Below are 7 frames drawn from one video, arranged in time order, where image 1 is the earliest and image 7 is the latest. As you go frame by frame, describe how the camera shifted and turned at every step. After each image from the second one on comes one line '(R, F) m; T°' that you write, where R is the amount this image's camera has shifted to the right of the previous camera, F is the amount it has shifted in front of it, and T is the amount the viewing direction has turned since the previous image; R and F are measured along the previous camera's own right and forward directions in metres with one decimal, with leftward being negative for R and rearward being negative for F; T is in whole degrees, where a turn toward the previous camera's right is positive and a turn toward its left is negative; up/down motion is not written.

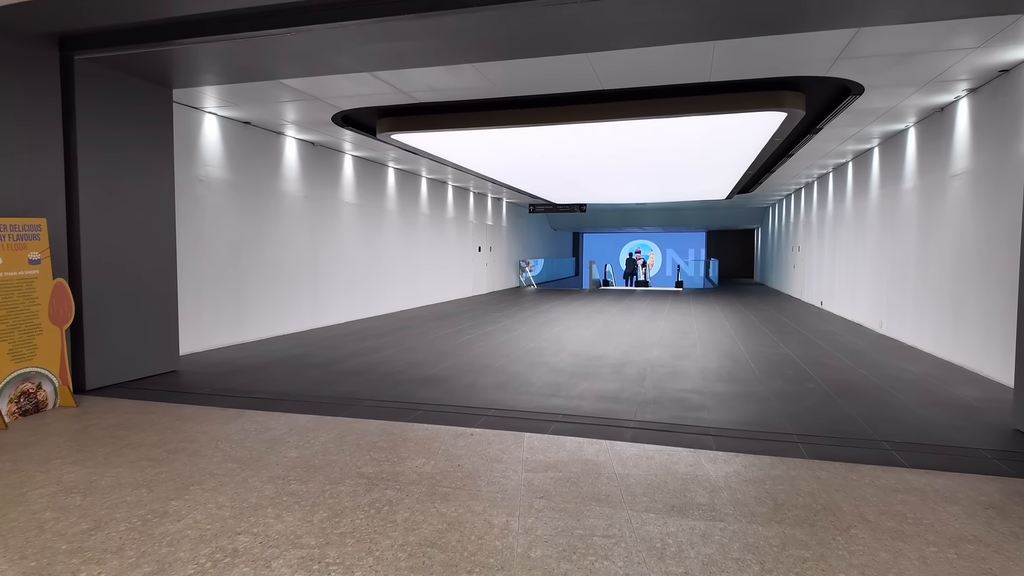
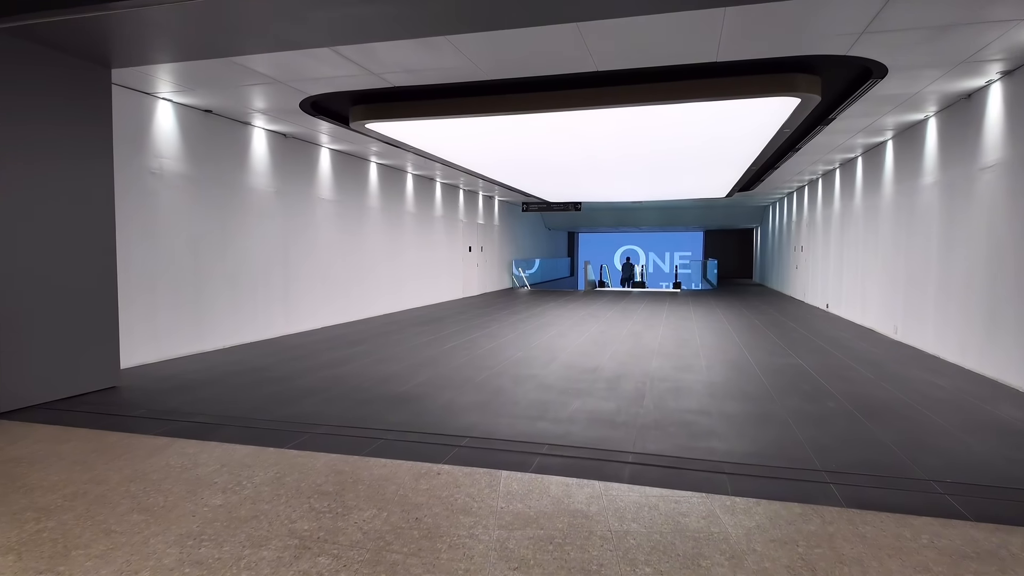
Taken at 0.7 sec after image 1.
(+0.1, +0.6) m; 0°
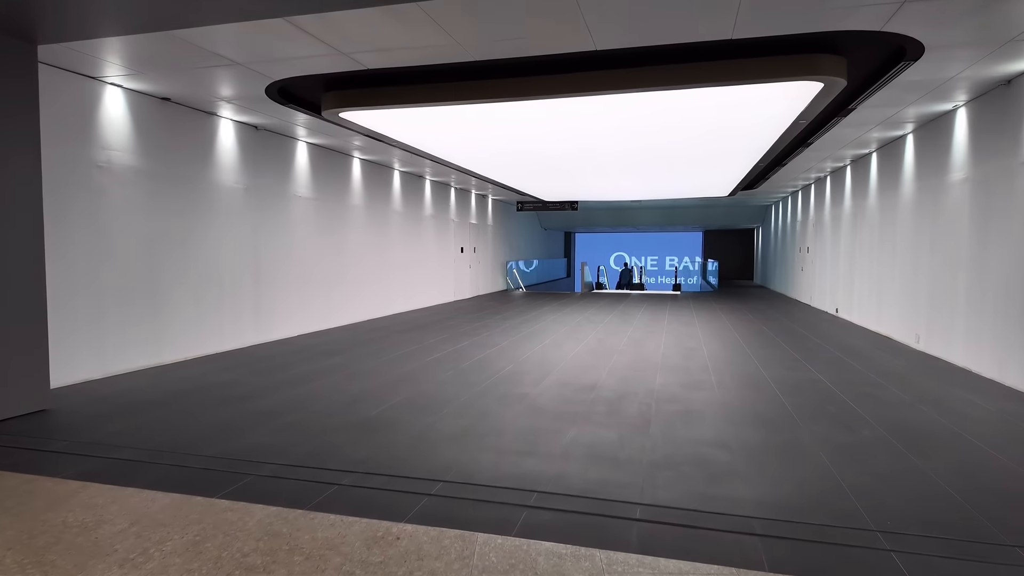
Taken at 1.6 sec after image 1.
(+0.1, +0.6) m; 0°
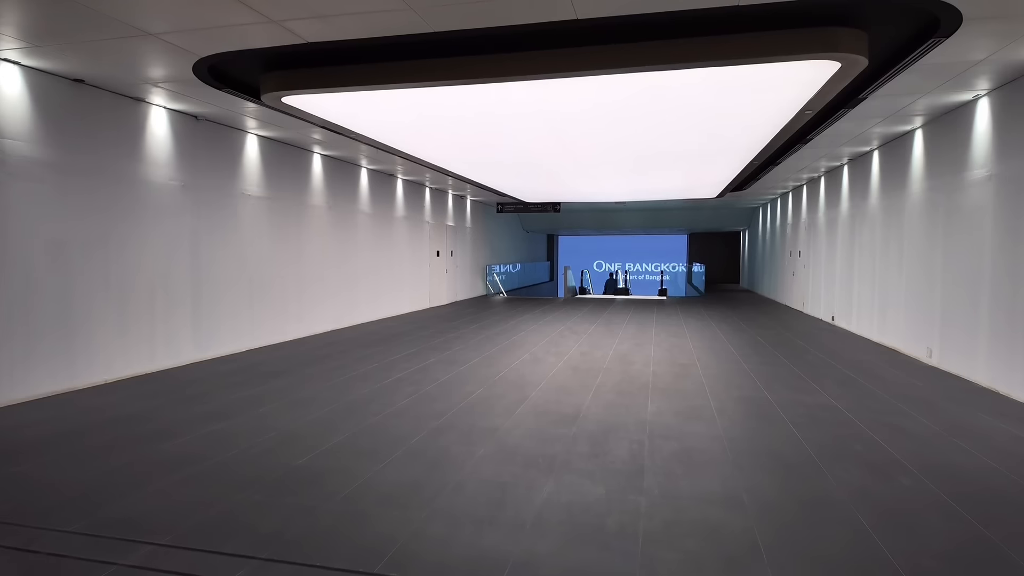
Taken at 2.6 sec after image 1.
(+0.1, +0.8) m; +2°
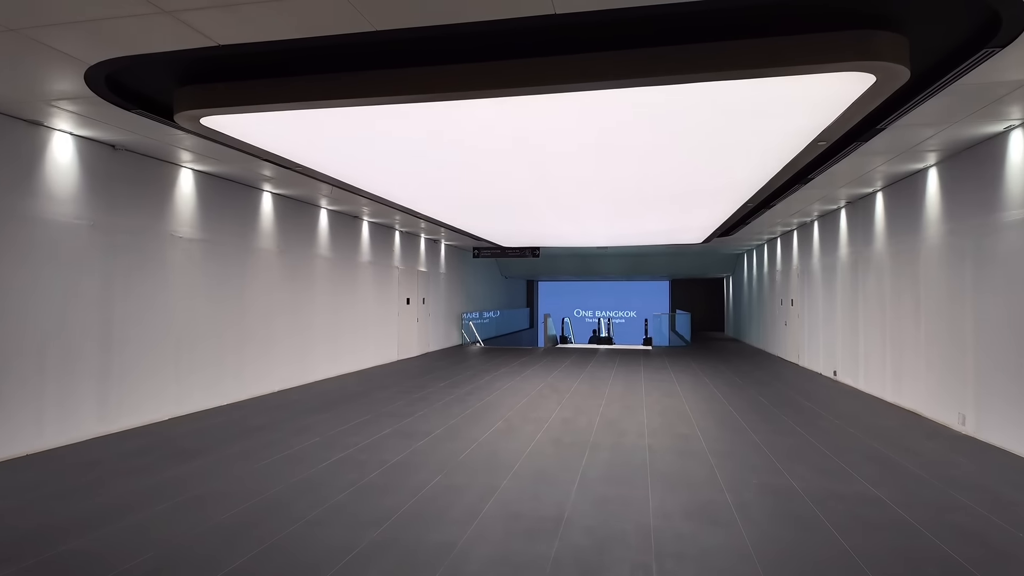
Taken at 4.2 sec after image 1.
(+0.1, +1.0) m; +2°
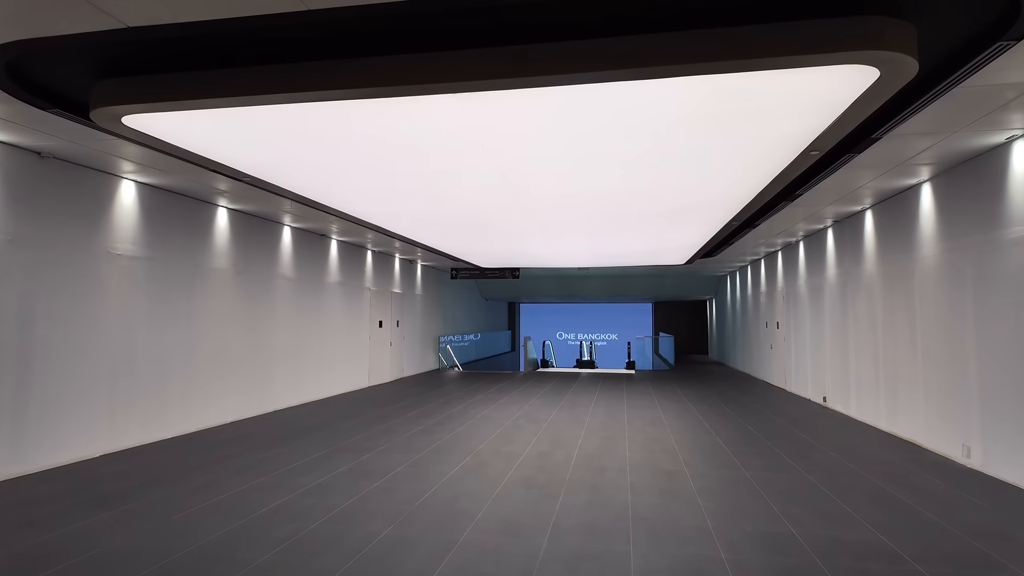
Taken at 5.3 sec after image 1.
(+0.1, +0.5) m; +2°
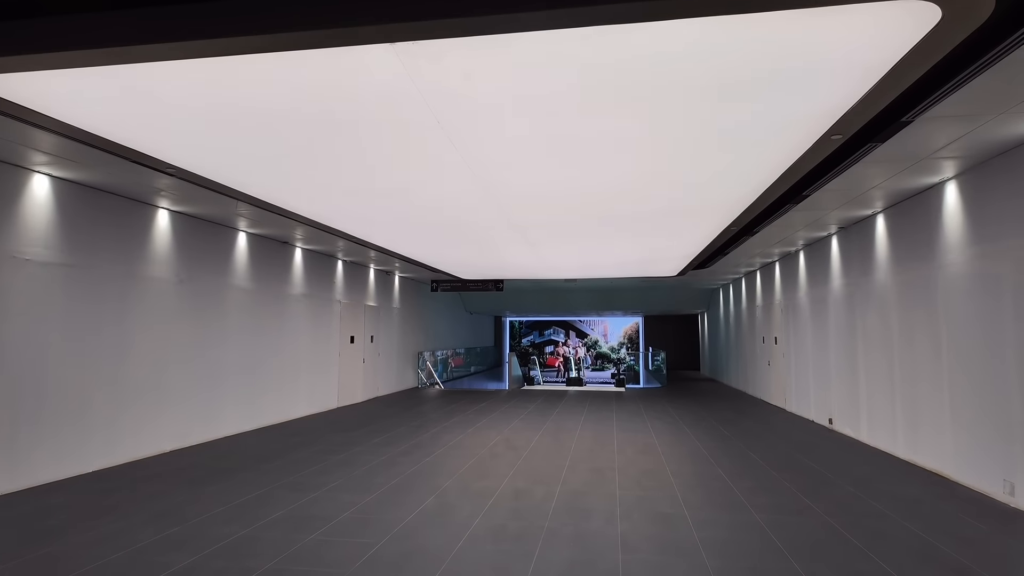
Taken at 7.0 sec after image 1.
(+0.2, +0.8) m; +1°
